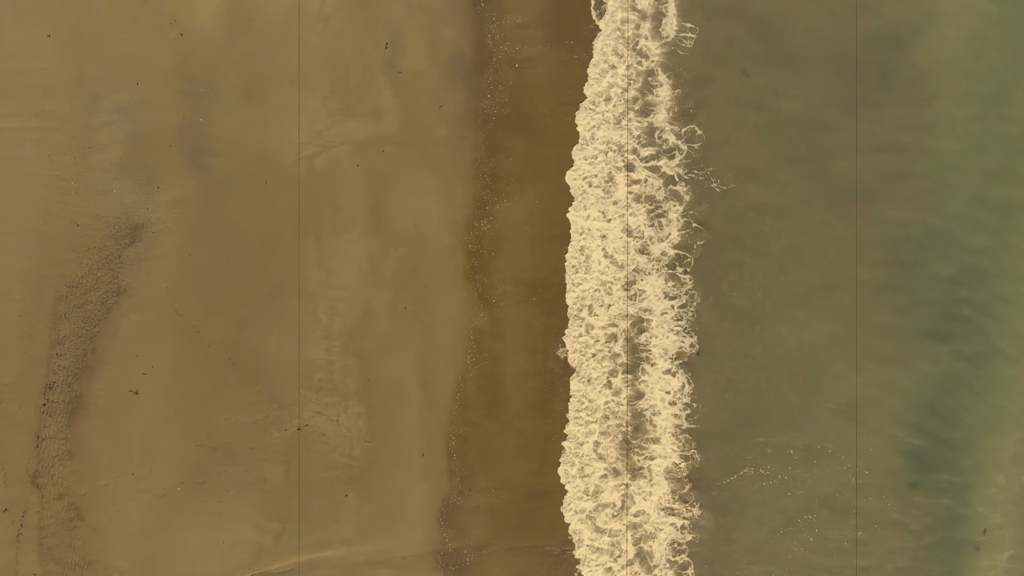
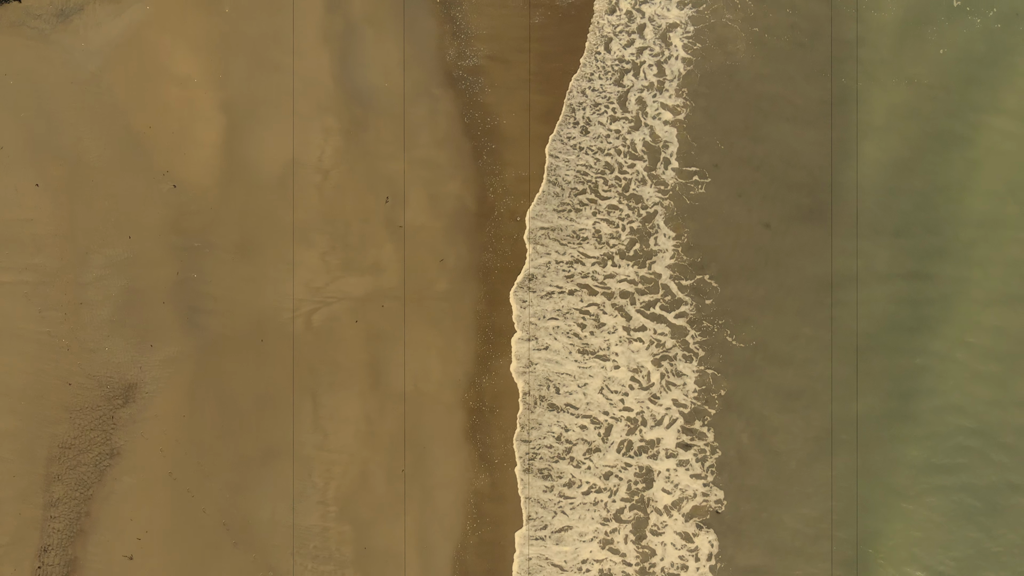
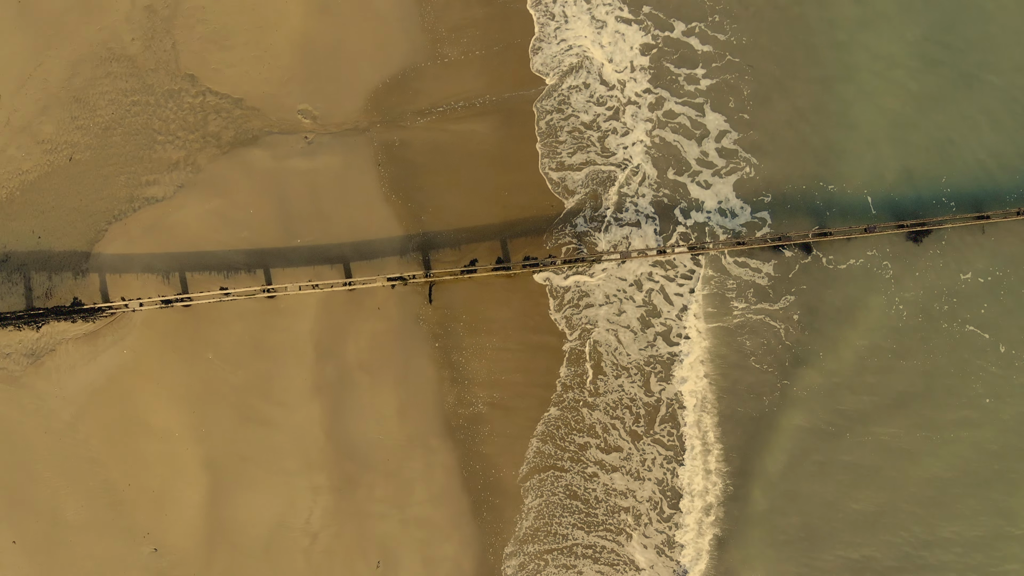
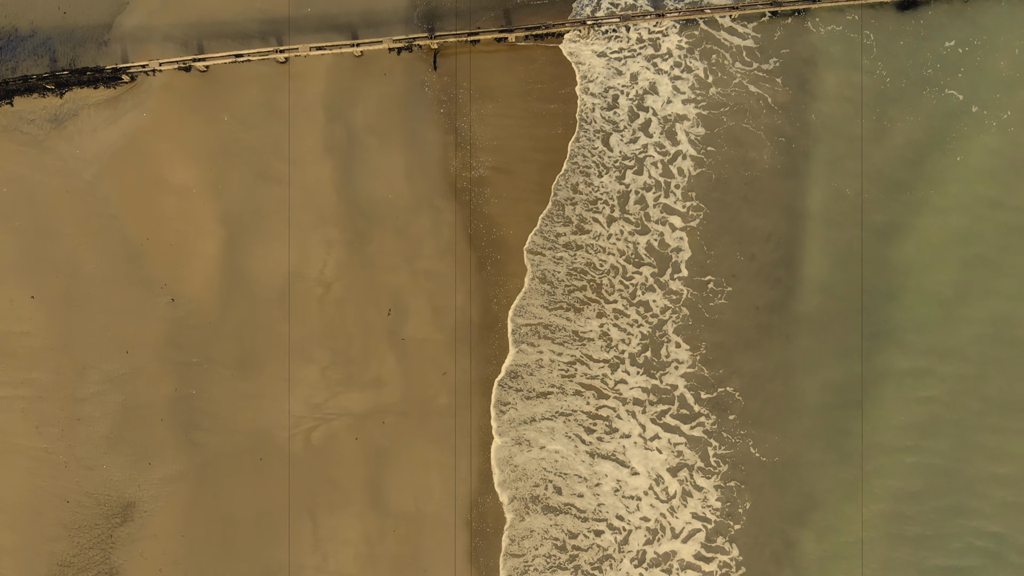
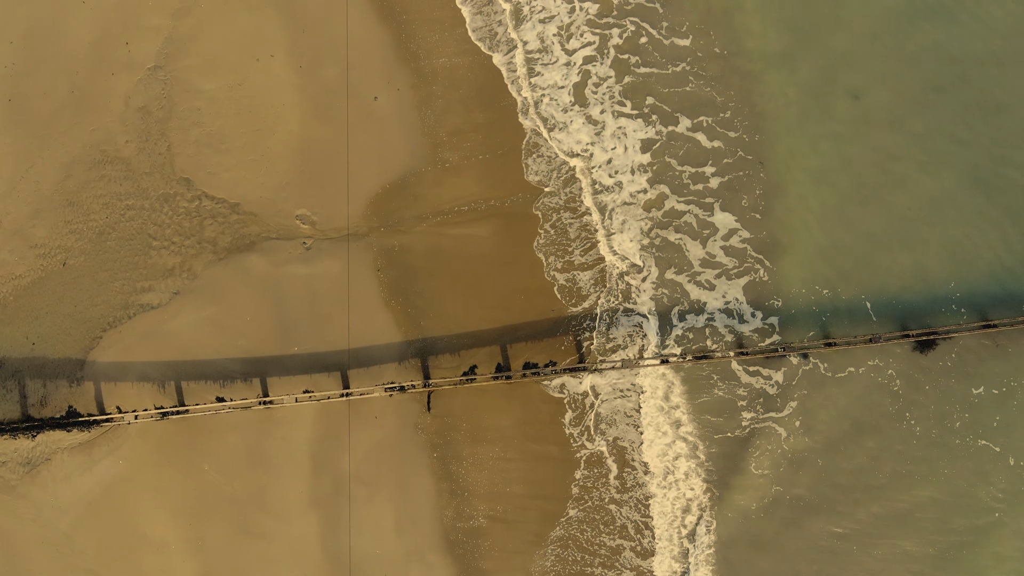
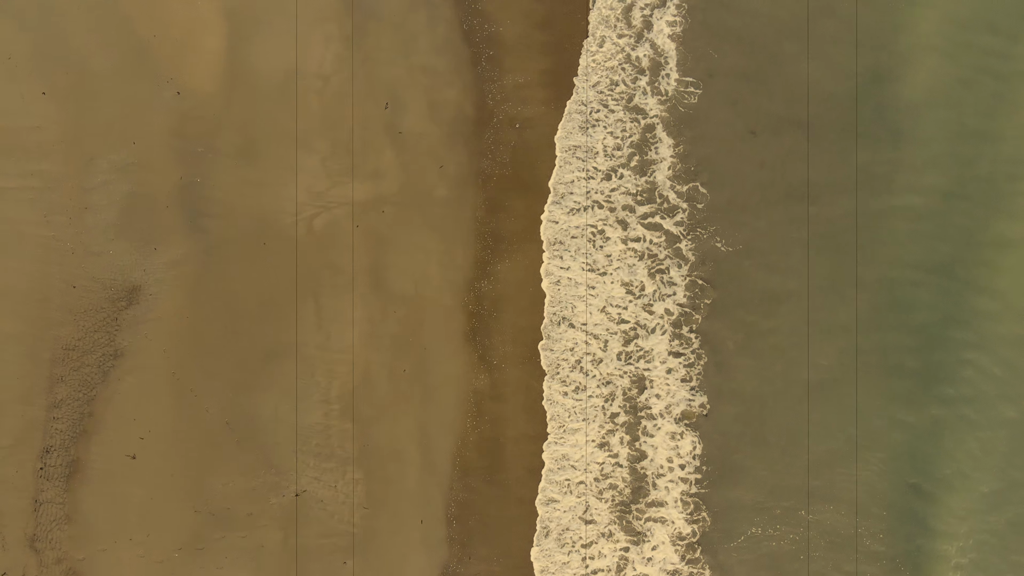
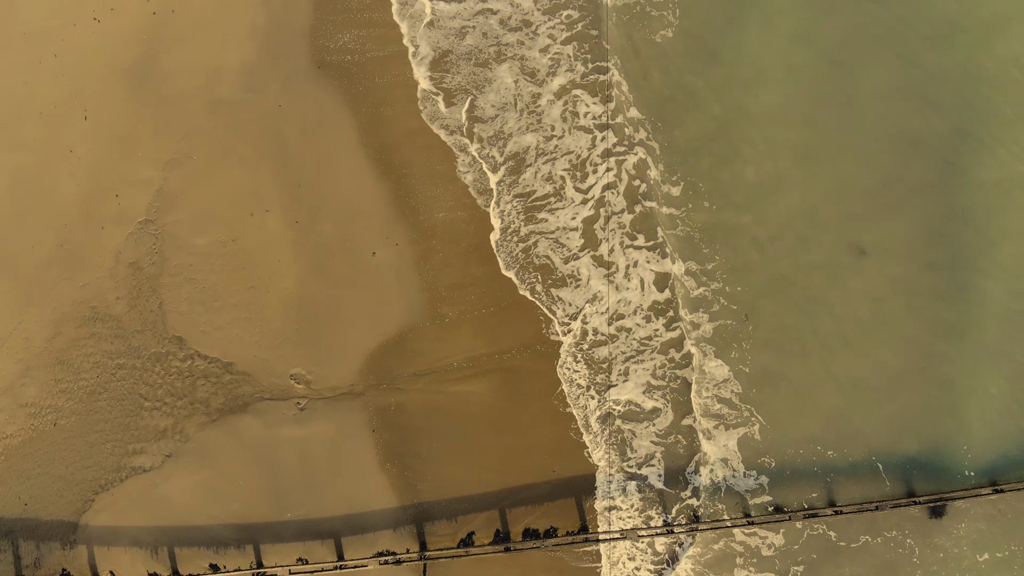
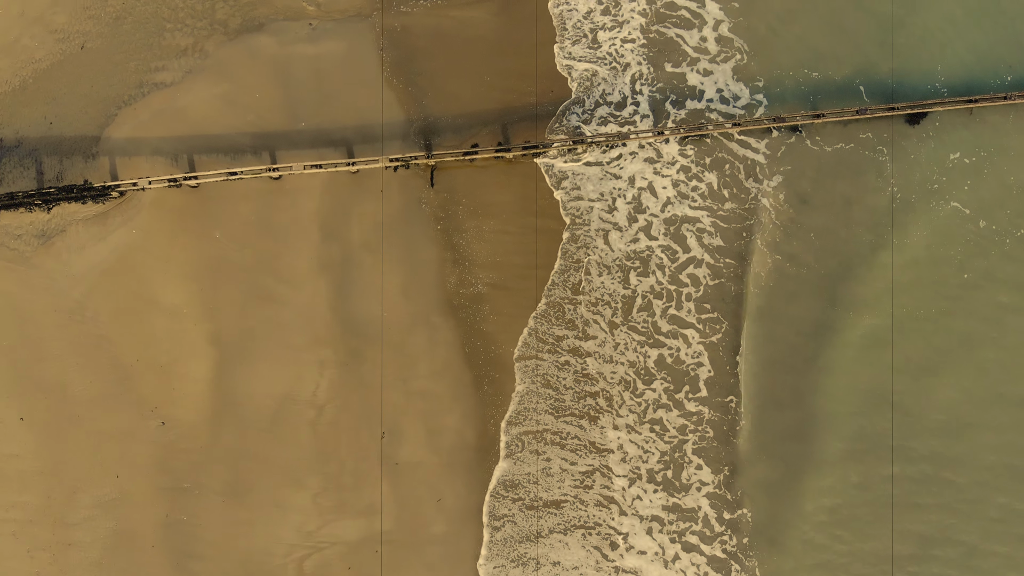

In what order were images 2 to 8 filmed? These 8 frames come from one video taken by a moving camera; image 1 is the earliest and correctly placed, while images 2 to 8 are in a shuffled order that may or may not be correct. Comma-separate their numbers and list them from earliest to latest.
6, 2, 4, 8, 3, 5, 7
